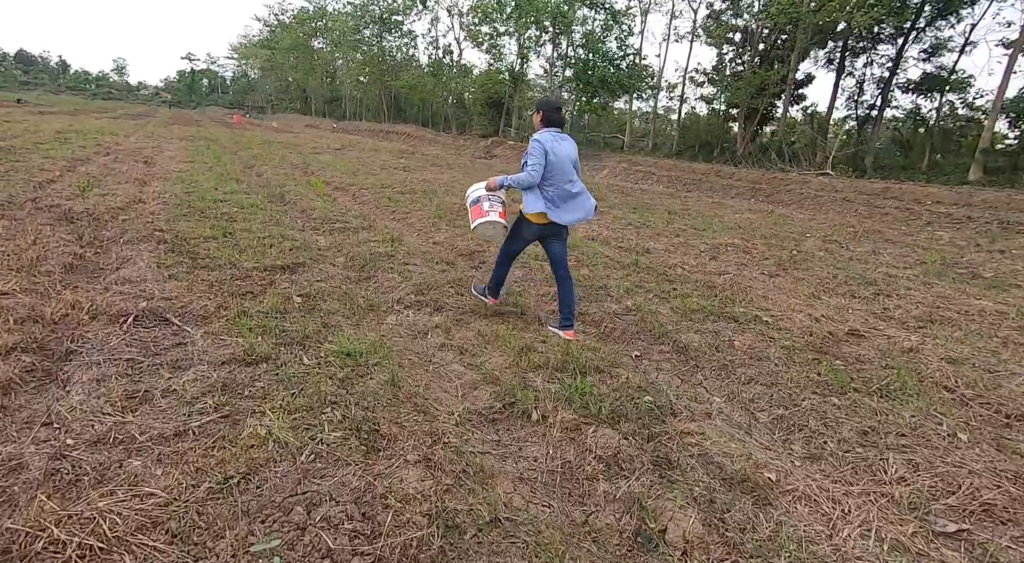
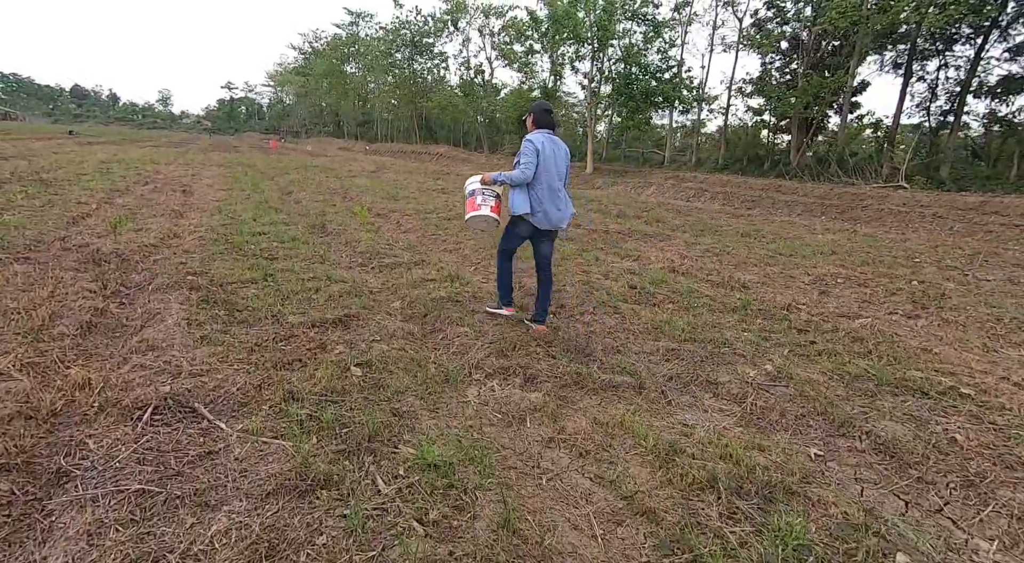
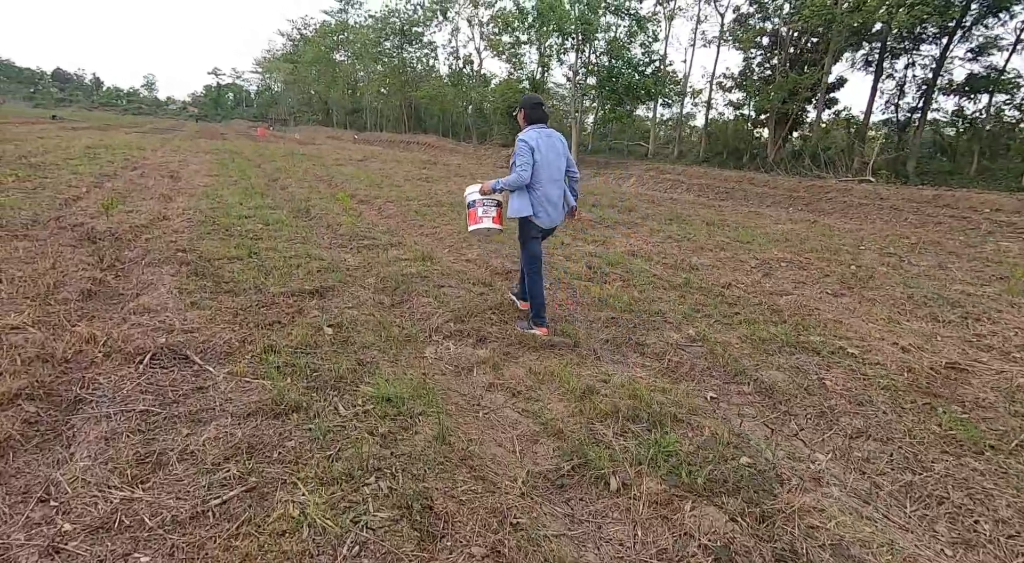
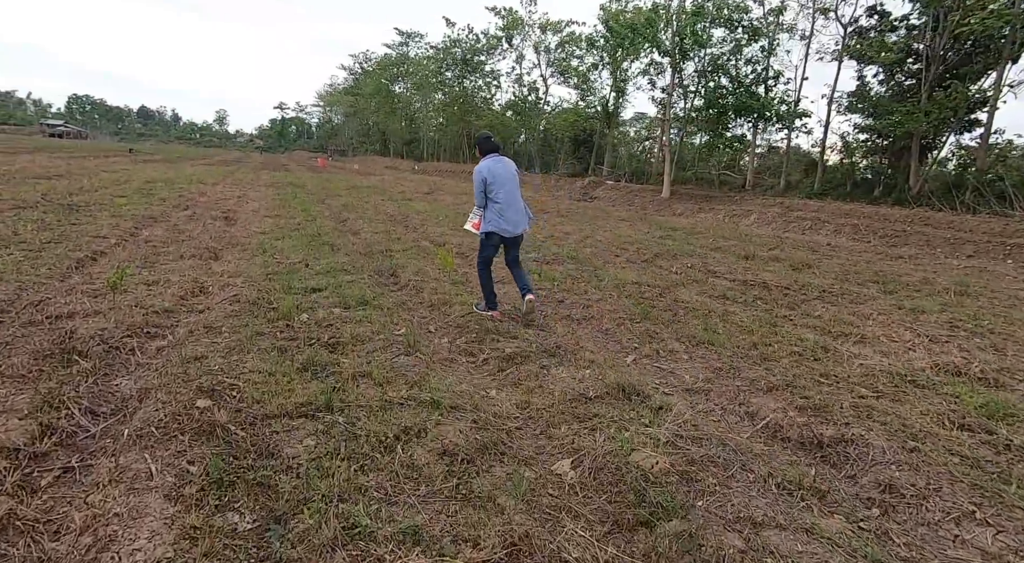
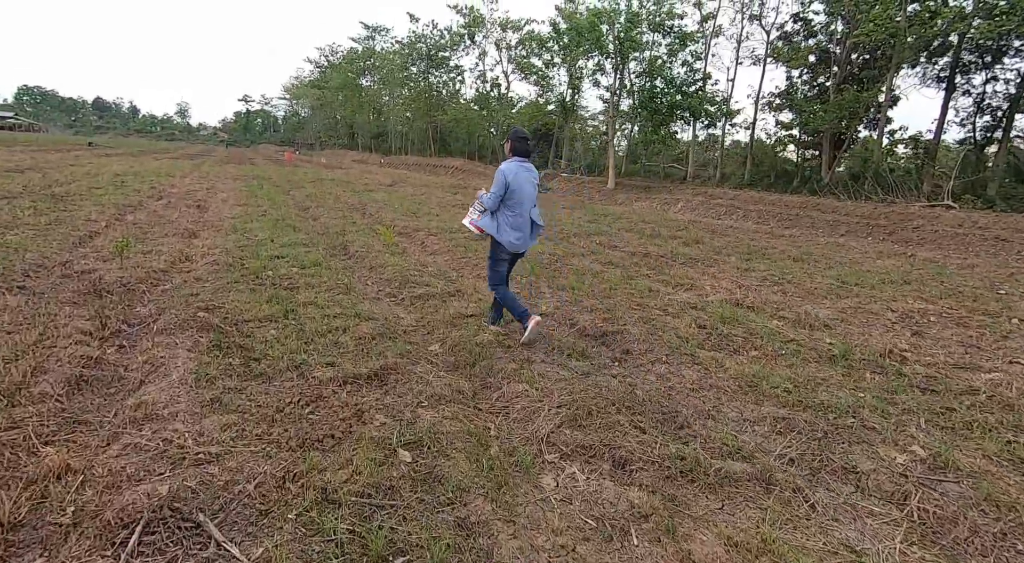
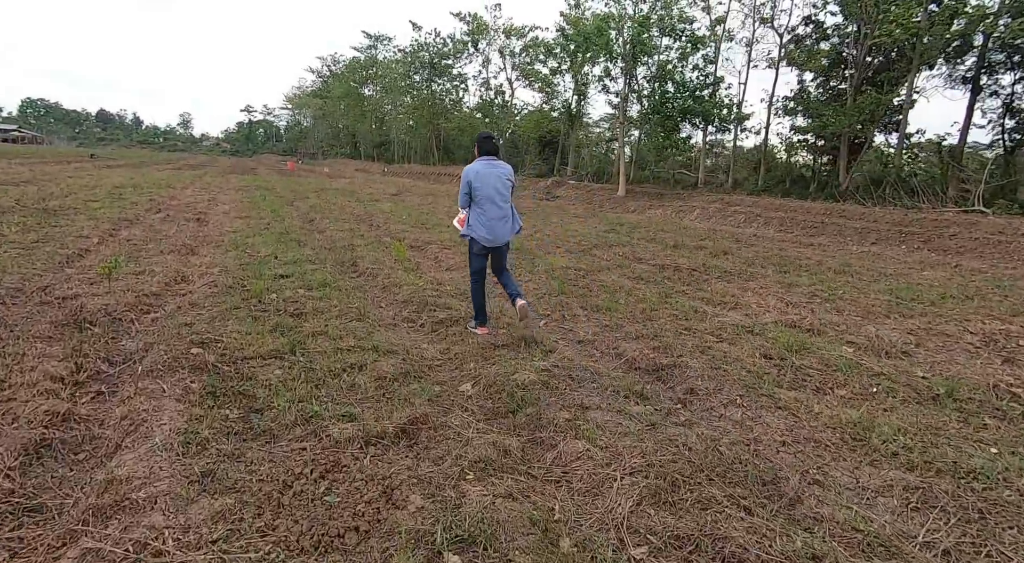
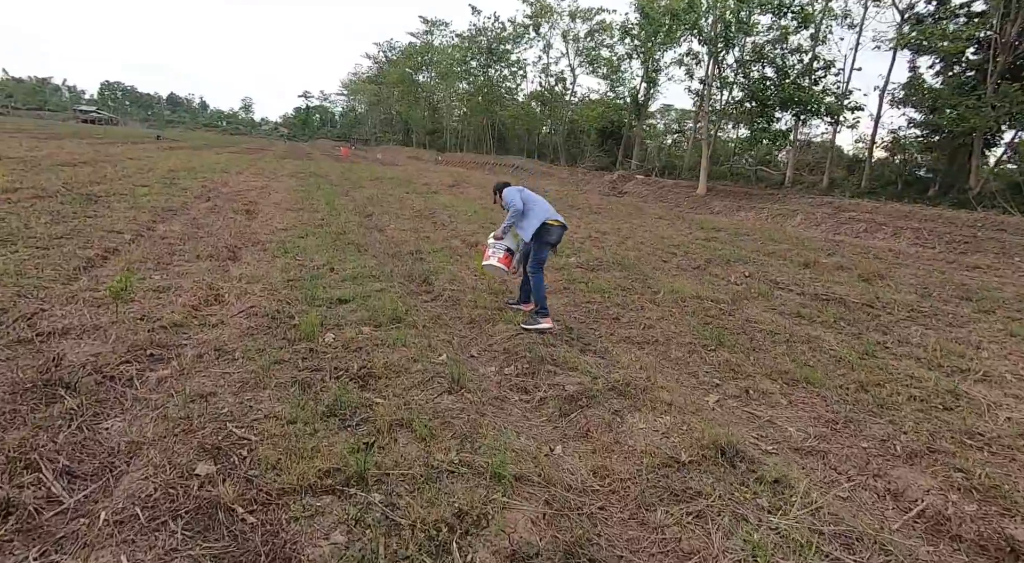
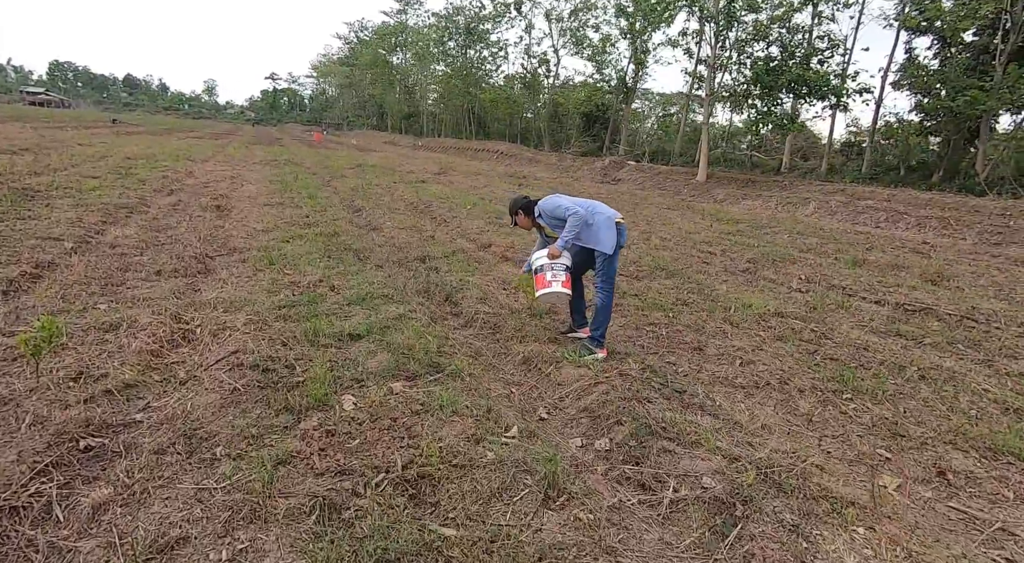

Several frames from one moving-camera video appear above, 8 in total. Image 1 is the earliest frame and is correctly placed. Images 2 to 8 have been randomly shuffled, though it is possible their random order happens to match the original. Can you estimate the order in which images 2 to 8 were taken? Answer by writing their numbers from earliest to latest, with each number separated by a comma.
3, 2, 5, 6, 4, 7, 8
